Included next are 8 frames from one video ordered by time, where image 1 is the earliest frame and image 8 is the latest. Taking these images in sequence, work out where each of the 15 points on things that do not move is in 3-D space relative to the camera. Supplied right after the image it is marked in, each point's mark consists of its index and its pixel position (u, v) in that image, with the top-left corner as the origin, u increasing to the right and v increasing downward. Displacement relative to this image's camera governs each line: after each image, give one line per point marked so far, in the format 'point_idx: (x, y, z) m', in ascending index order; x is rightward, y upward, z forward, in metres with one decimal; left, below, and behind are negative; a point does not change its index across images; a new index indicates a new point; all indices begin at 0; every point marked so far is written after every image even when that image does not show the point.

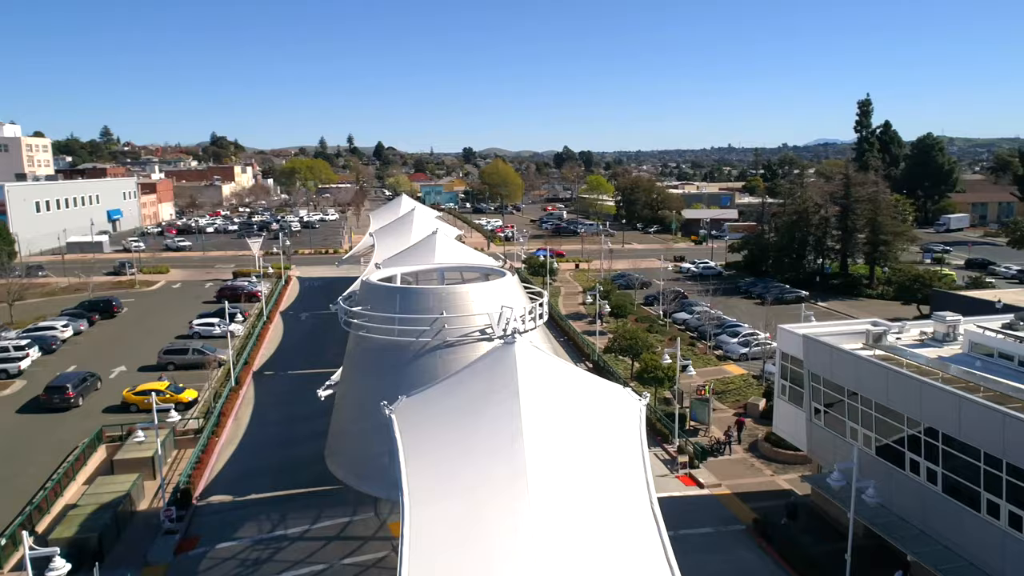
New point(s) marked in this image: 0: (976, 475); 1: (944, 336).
0: (+8.0, -3.2, +12.2) m
1: (+9.9, -1.1, +16.5) m
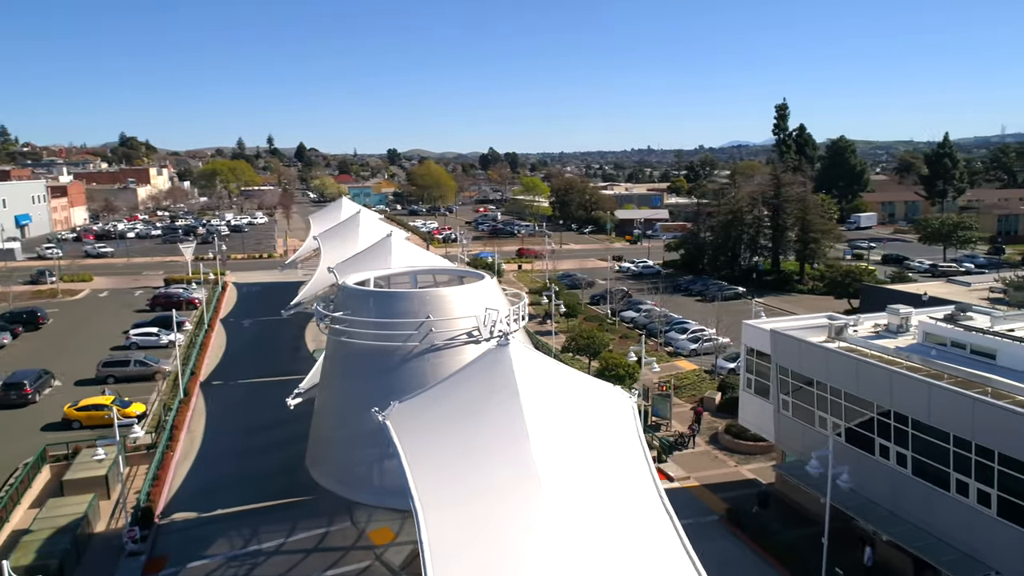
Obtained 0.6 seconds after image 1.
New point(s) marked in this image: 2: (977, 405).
0: (+7.9, -3.1, +13.1) m
1: (+9.4, -1.0, +17.5) m
2: (+7.9, -2.0, +12.2) m
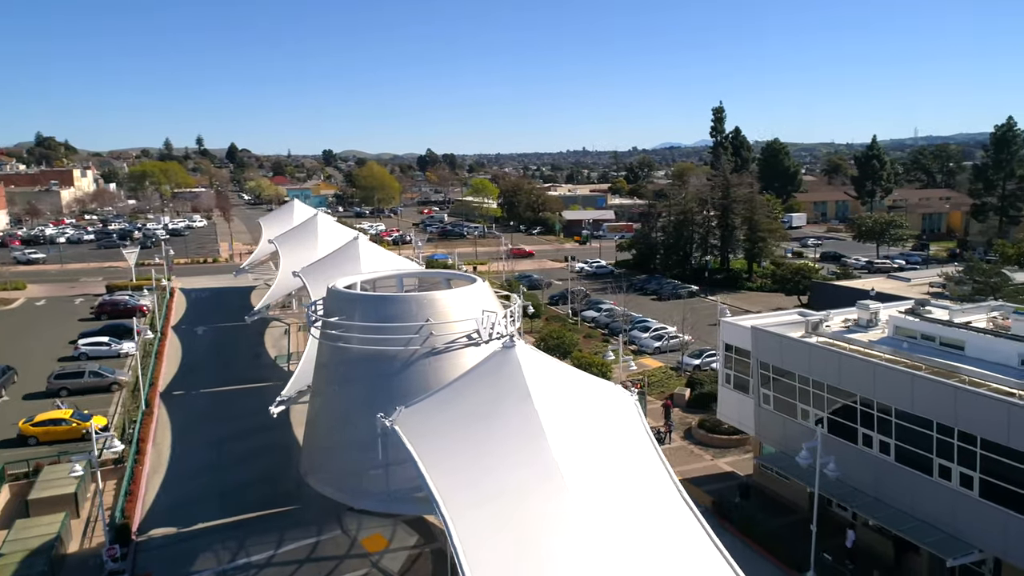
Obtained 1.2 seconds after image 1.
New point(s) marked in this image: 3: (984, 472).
0: (+8.0, -3.0, +13.8) m
1: (+9.1, -0.9, +18.4) m
2: (+8.1, -1.9, +13.0) m
3: (+8.5, -3.3, +12.9) m
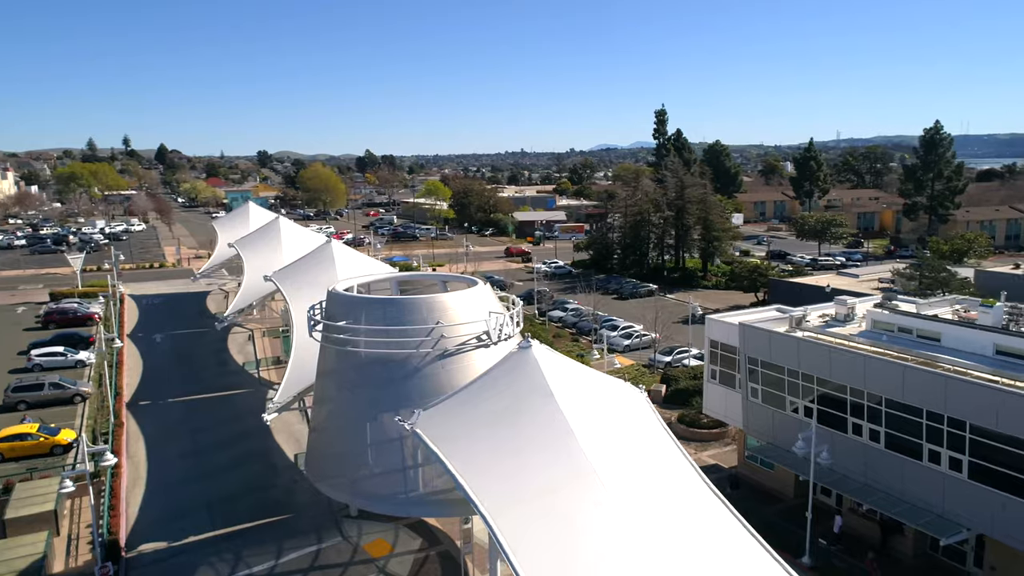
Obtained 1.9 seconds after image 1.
0: (+8.3, -2.9, +14.6) m
1: (+8.9, -0.8, +19.3) m
2: (+8.4, -1.8, +13.8) m
3: (+8.8, -3.2, +13.7) m
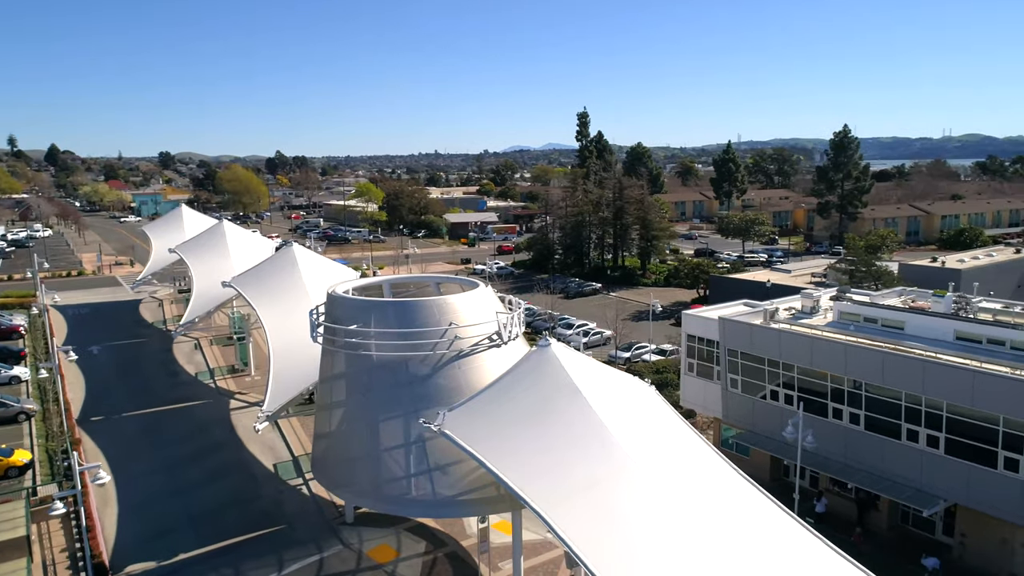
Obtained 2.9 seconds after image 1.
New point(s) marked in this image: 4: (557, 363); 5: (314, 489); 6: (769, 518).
0: (+8.5, -2.7, +15.8) m
1: (+8.6, -0.6, +20.5) m
2: (+8.7, -1.6, +15.0) m
3: (+9.1, -3.0, +15.0) m
4: (+0.8, -1.4, +13.4) m
5: (-5.3, -5.4, +19.3) m
6: (+4.2, -3.8, +11.8) m
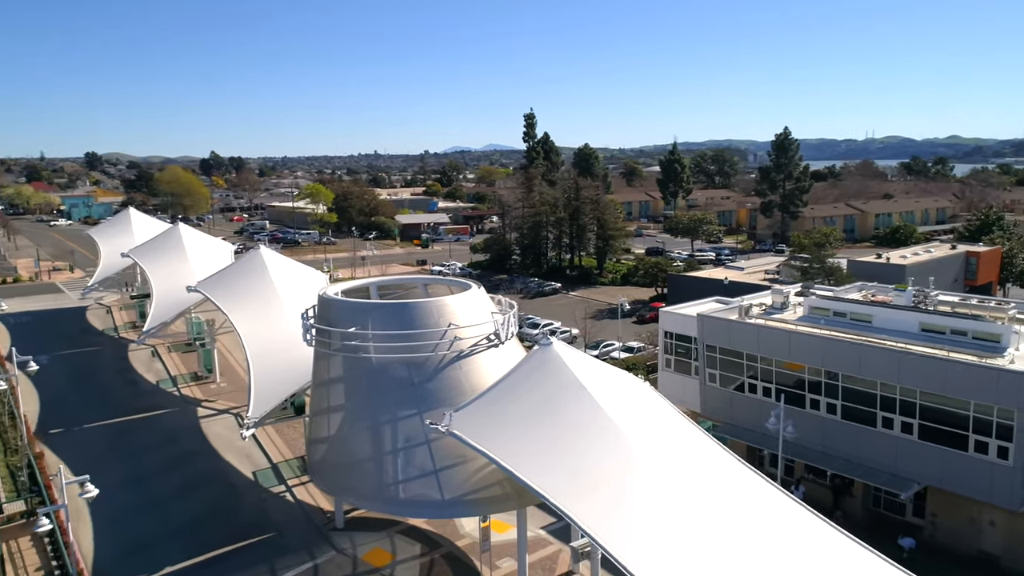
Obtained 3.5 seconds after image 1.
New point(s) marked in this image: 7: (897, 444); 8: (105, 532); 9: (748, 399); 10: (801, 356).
0: (+8.3, -2.6, +16.7) m
1: (+8.0, -0.5, +21.3) m
2: (+8.6, -1.5, +15.8) m
3: (+9.1, -2.9, +15.8) m
4: (+0.9, -1.4, +13.6) m
5: (-5.7, -5.5, +19.0) m
6: (+4.4, -3.7, +12.3) m
7: (+8.7, -3.6, +16.3) m
8: (-10.0, -5.9, +17.6) m
9: (+6.3, -3.0, +19.2) m
10: (+7.1, -1.7, +17.8) m
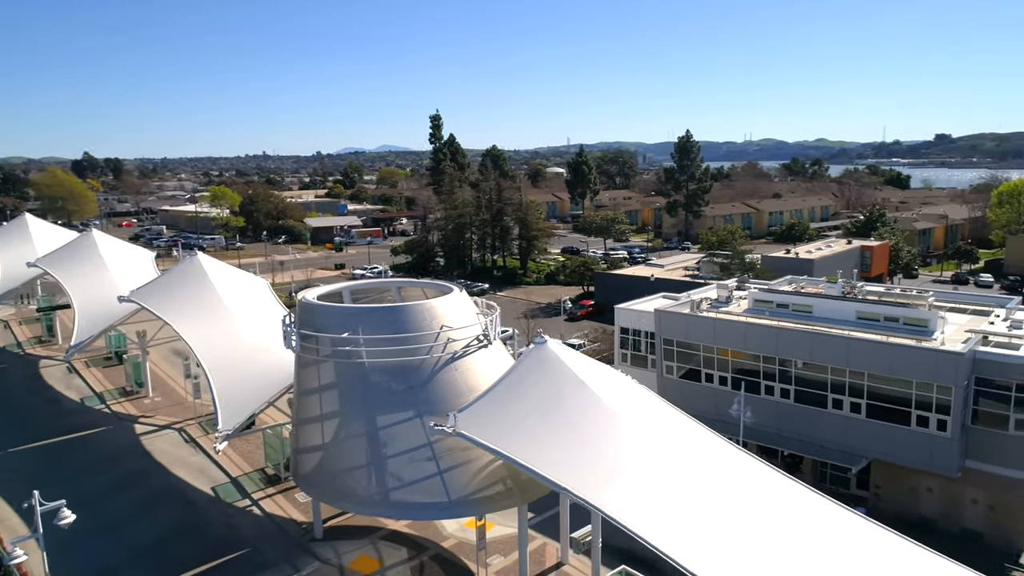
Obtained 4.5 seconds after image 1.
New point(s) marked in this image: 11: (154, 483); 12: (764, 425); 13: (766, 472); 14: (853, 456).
0: (+7.8, -2.4, +18.1) m
1: (+6.8, -0.3, +22.6) m
2: (+8.2, -1.3, +17.3) m
3: (+8.6, -2.7, +17.4) m
4: (+0.9, -1.4, +14.0) m
5: (-6.3, -5.6, +18.4) m
6: (+4.6, -3.6, +13.2) m
7: (+8.3, -3.4, +17.8) m
8: (-10.4, -6.2, +16.4) m
9: (+5.5, -2.8, +20.3) m
10: (+6.4, -1.5, +19.0) m
11: (-9.8, -5.4, +19.8) m
12: (+6.7, -3.7, +19.3) m
13: (+4.7, -3.6, +13.3) m
14: (+8.4, -4.1, +17.6) m
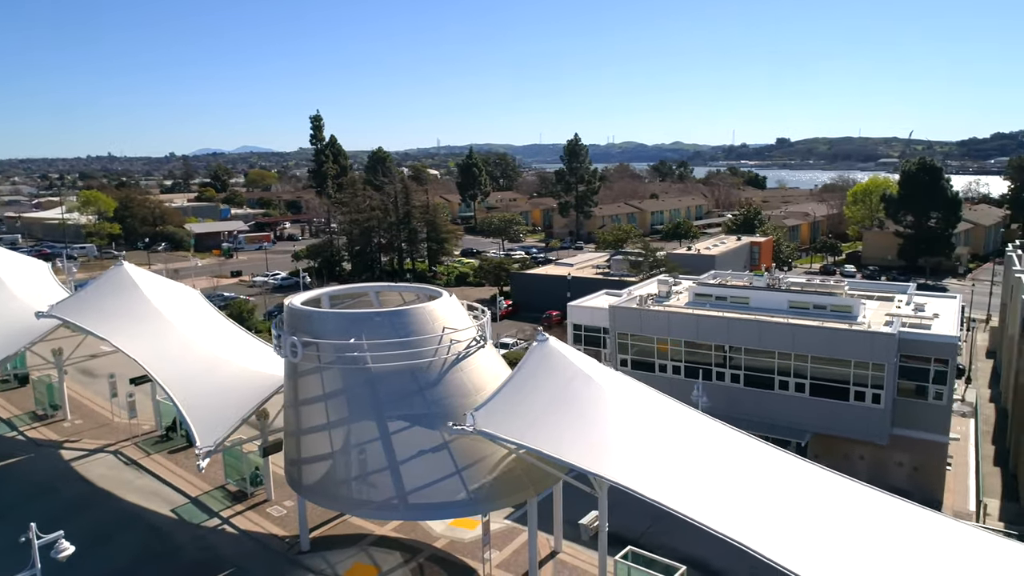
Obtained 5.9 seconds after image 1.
0: (+7.1, -2.2, +19.9) m
1: (+5.2, -0.2, +24.2) m
2: (+7.6, -1.1, +19.2) m
3: (+8.1, -2.4, +19.3) m
4: (+1.0, -1.4, +14.6) m
5: (-6.7, -5.9, +17.7) m
6: (+4.8, -3.5, +14.5) m
7: (+7.6, -3.1, +19.7) m
8: (-10.4, -6.6, +15.0) m
9: (+4.4, -2.7, +21.7) m
10: (+5.6, -1.4, +20.6) m
11: (-10.5, -5.7, +18.5) m
12: (+5.9, -3.5, +20.8) m
13: (+4.9, -3.4, +14.6) m
14: (+7.8, -3.9, +19.5) m
